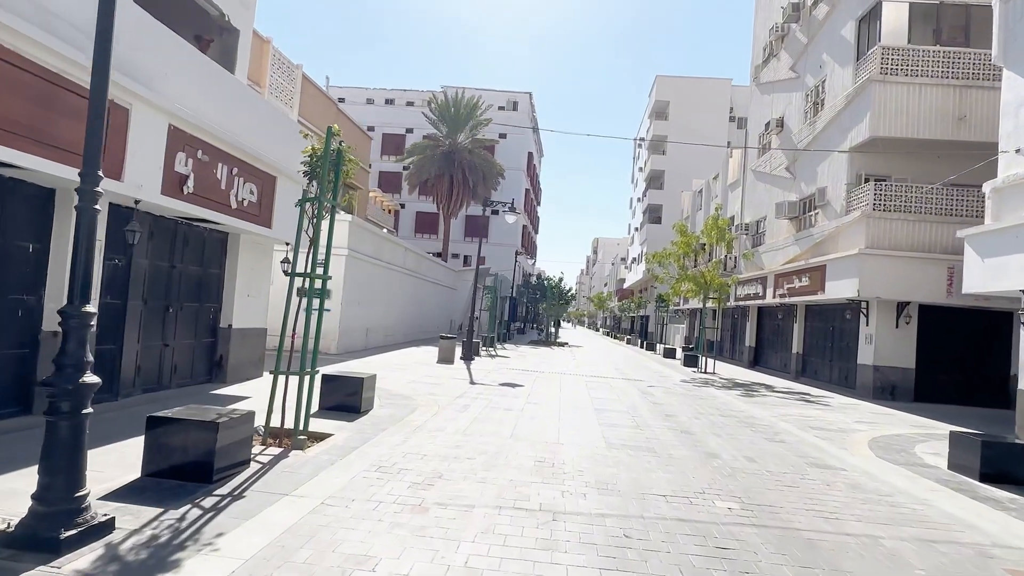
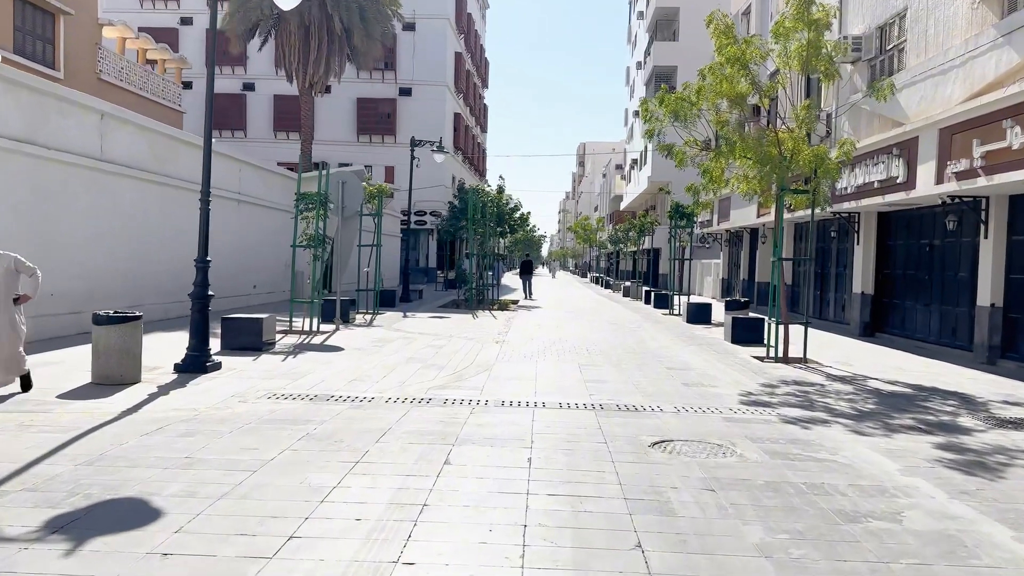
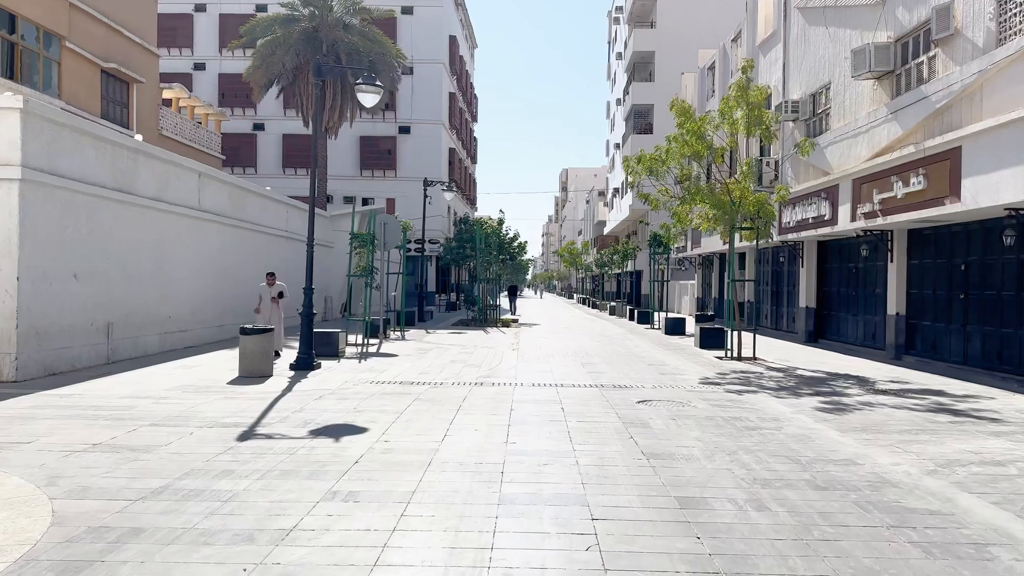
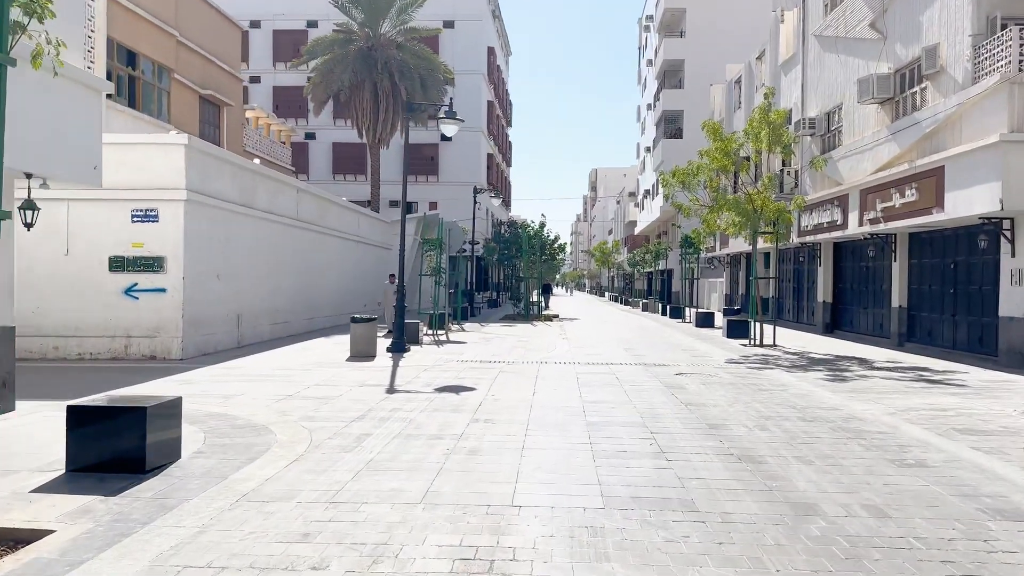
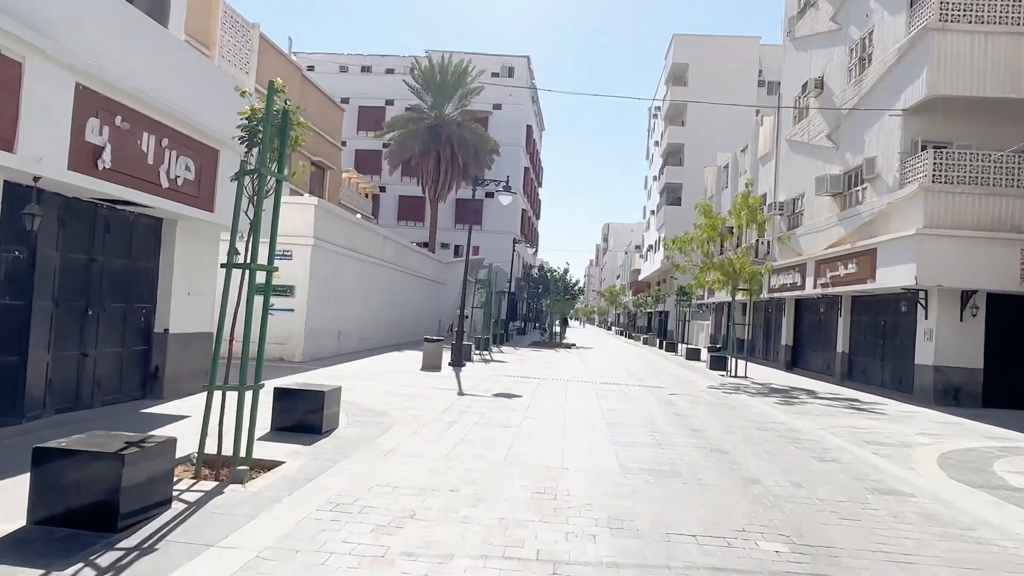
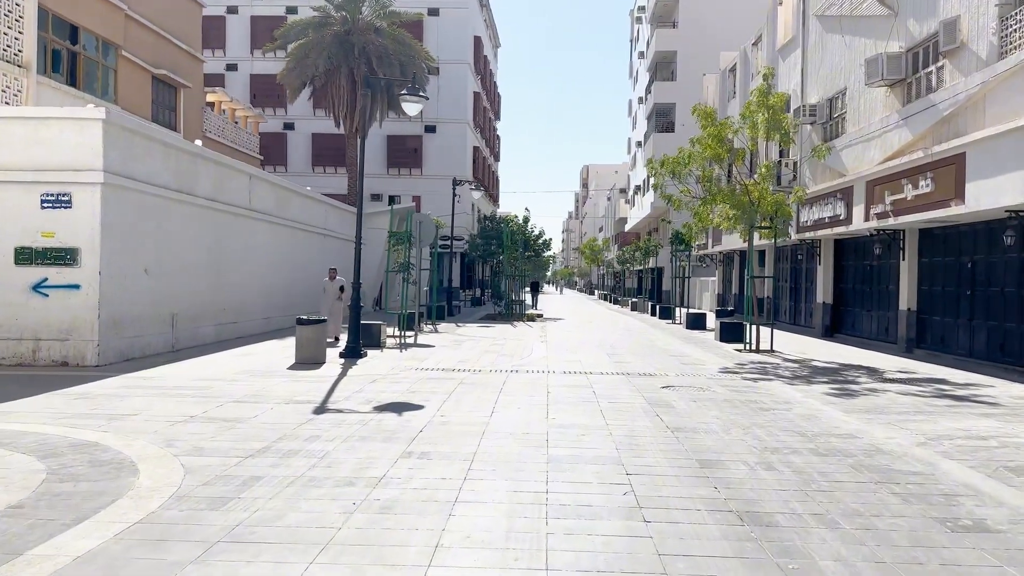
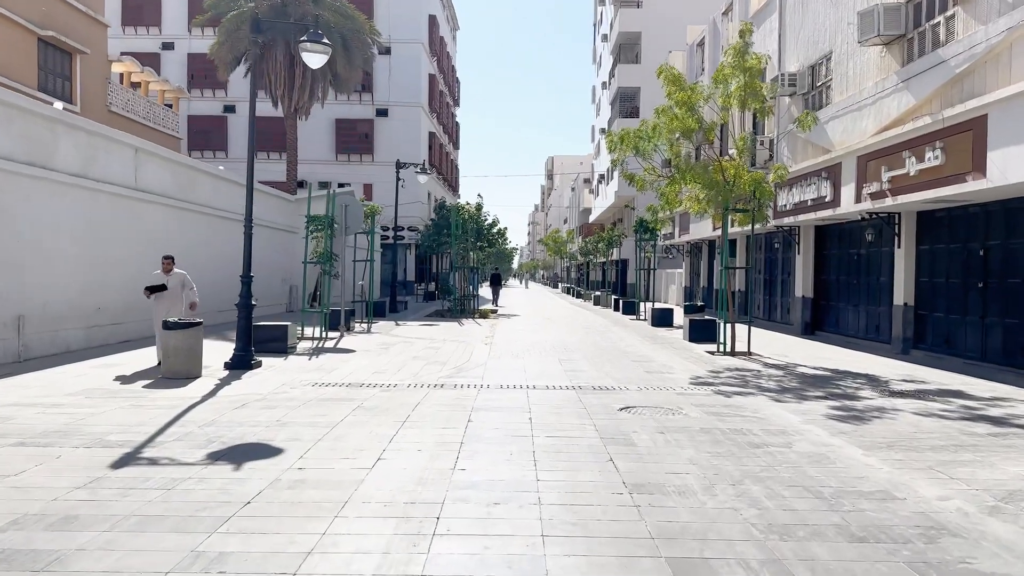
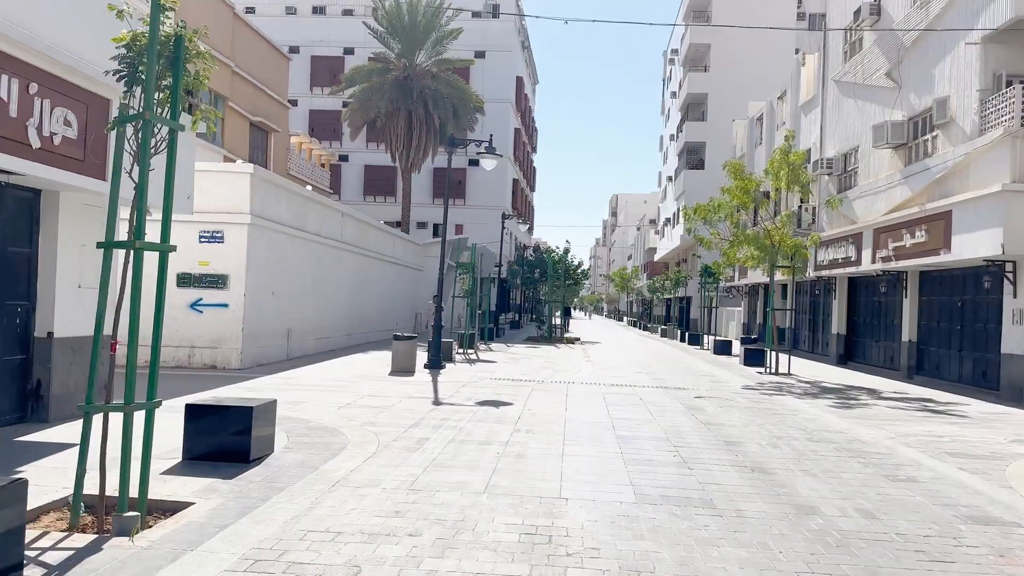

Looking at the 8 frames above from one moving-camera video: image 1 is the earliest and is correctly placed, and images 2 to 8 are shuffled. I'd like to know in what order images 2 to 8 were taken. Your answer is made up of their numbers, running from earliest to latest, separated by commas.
5, 8, 4, 6, 3, 7, 2
